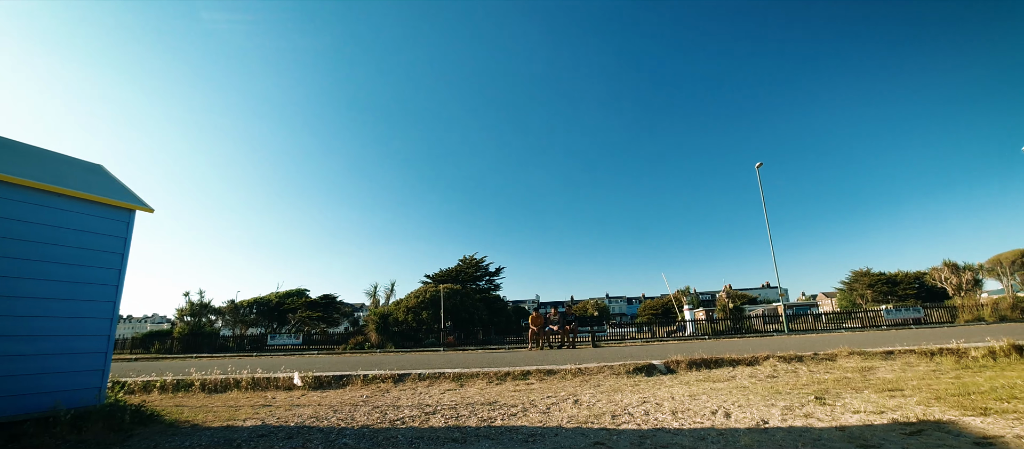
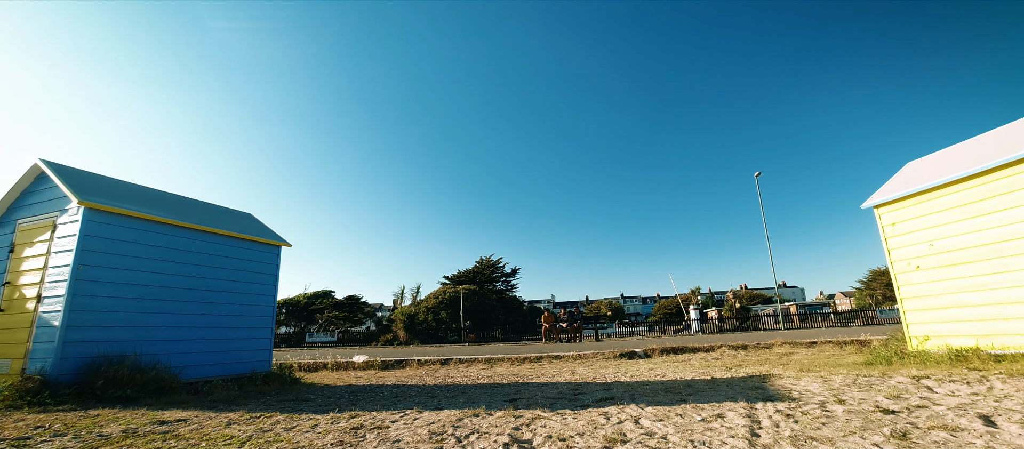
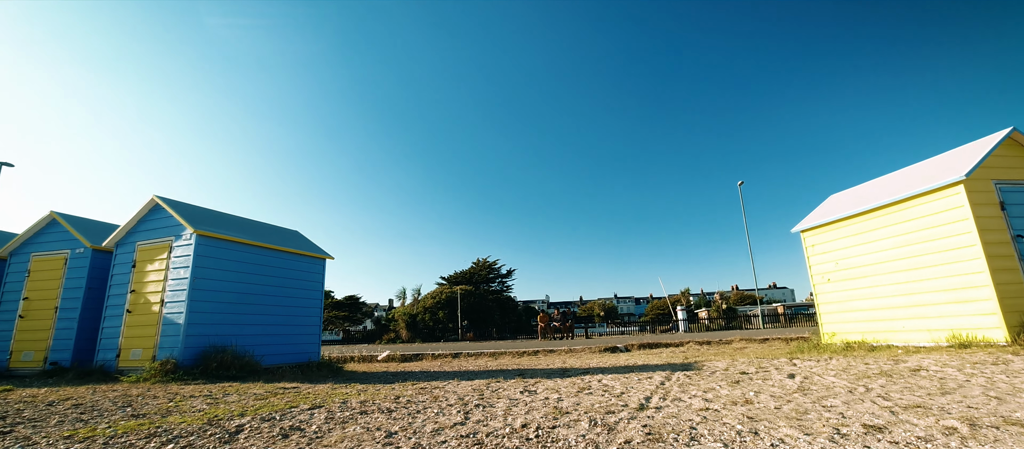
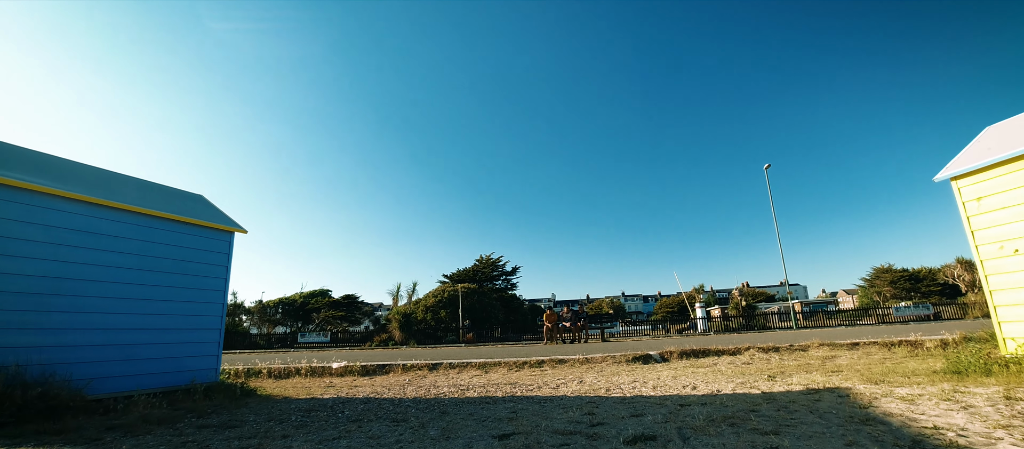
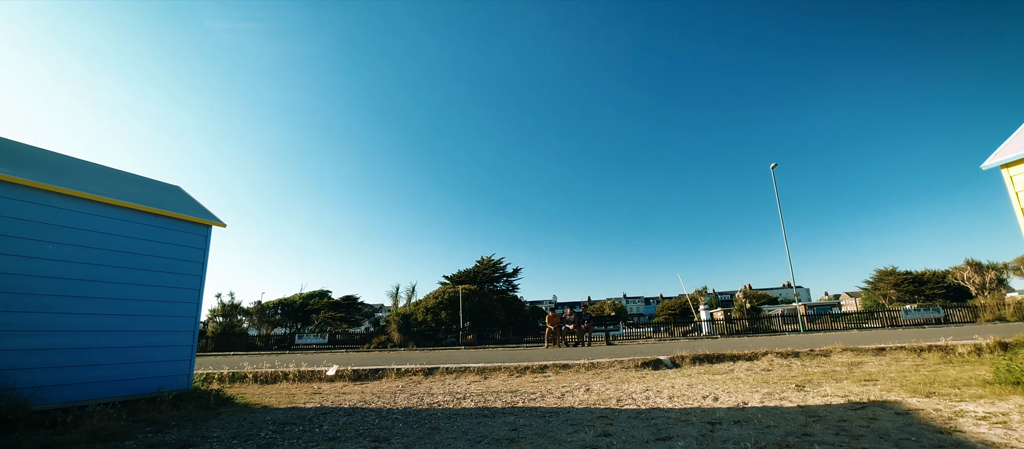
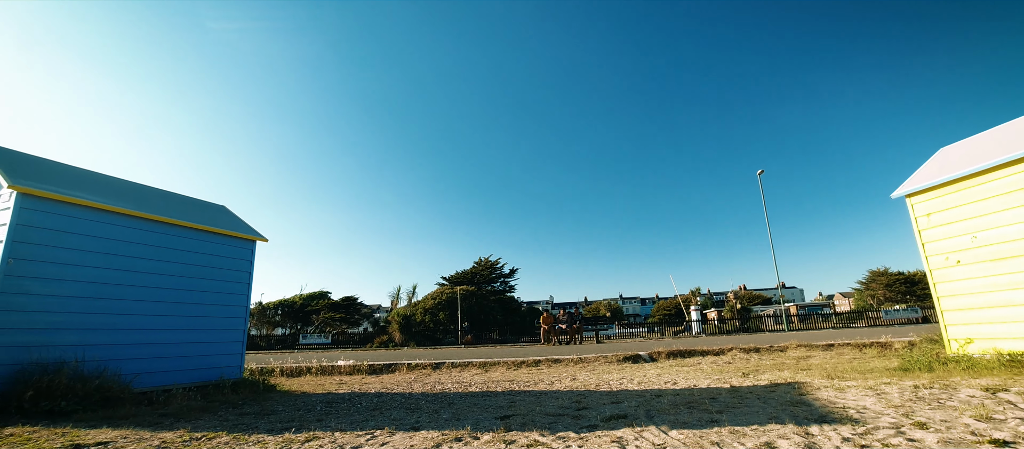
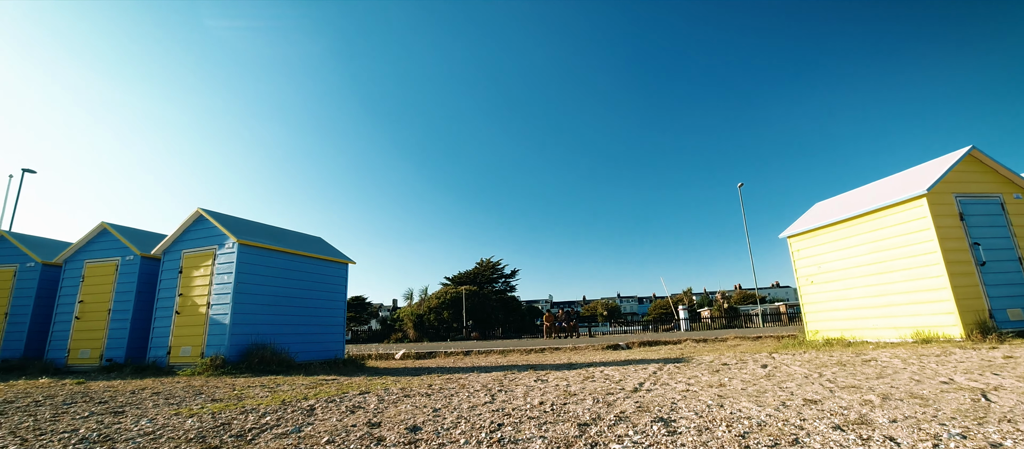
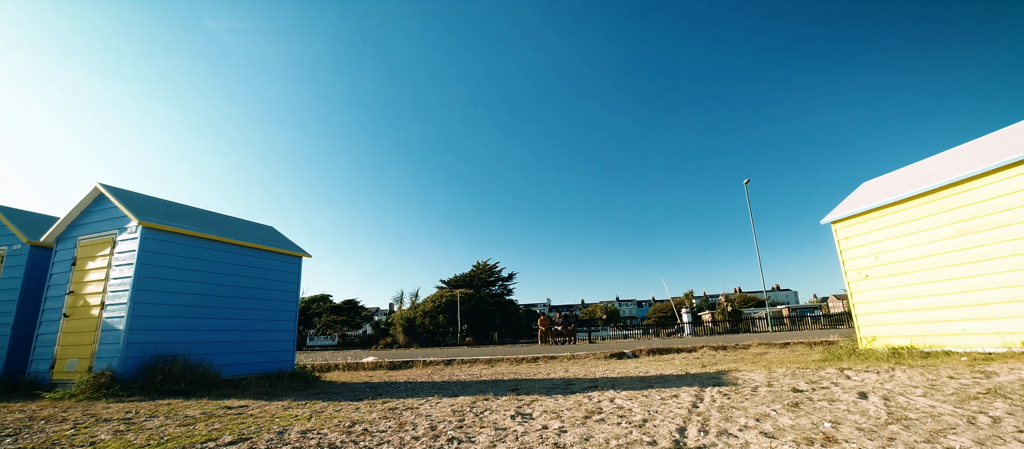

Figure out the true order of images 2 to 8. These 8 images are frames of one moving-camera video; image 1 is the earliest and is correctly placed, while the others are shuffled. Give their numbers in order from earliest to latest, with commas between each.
5, 4, 6, 2, 8, 3, 7
